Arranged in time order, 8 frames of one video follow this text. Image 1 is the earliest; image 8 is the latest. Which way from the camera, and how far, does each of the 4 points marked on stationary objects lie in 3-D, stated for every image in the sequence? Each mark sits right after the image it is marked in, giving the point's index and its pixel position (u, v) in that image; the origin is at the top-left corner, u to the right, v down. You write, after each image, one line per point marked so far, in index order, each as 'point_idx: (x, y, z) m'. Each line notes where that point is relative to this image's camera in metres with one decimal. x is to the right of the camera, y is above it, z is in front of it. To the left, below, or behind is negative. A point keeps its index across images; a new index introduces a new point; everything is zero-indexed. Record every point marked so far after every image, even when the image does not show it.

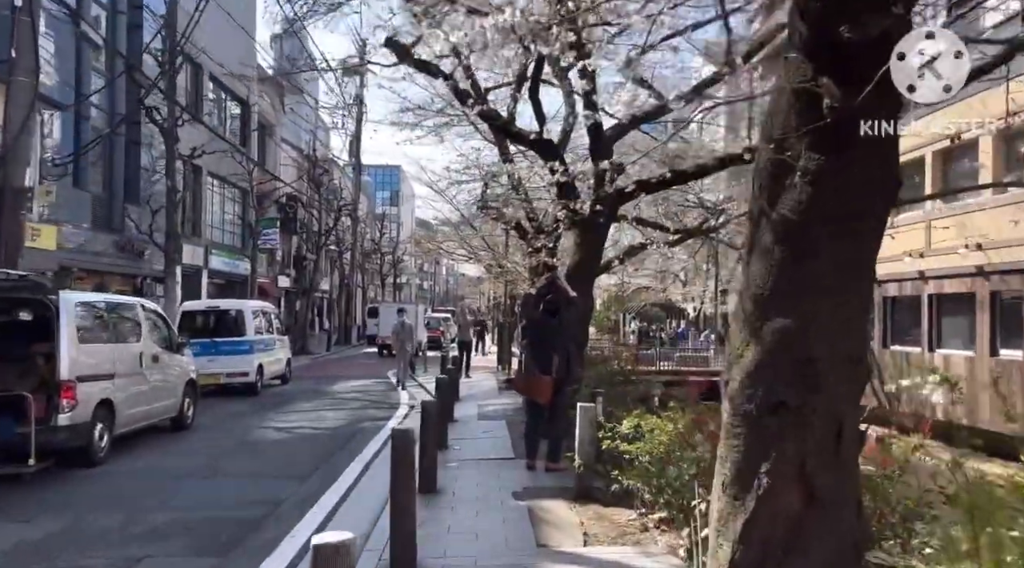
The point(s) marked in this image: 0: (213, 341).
0: (-5.7, -1.1, +19.5) m
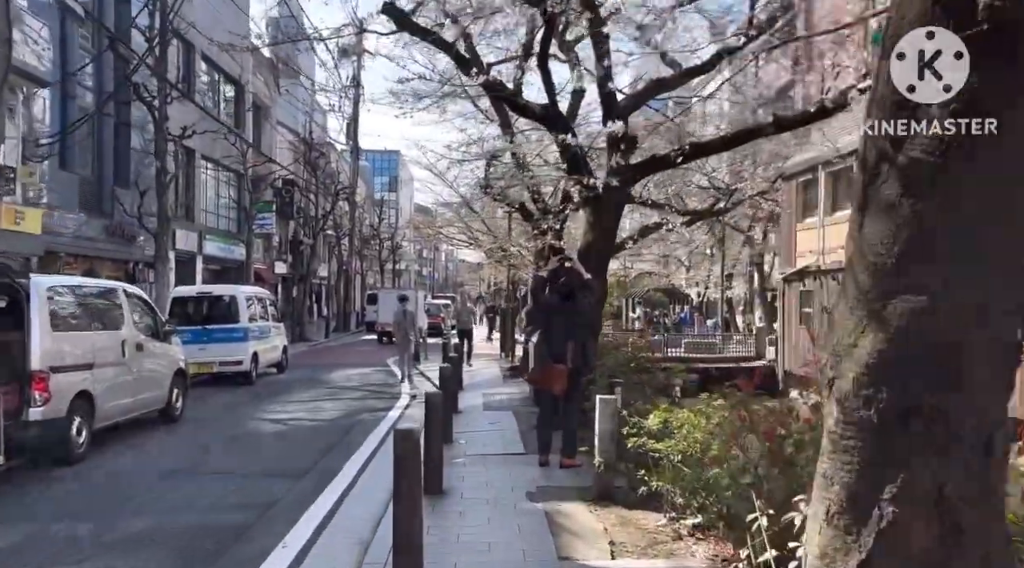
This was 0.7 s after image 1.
0: (-5.6, -0.8, +18.6) m
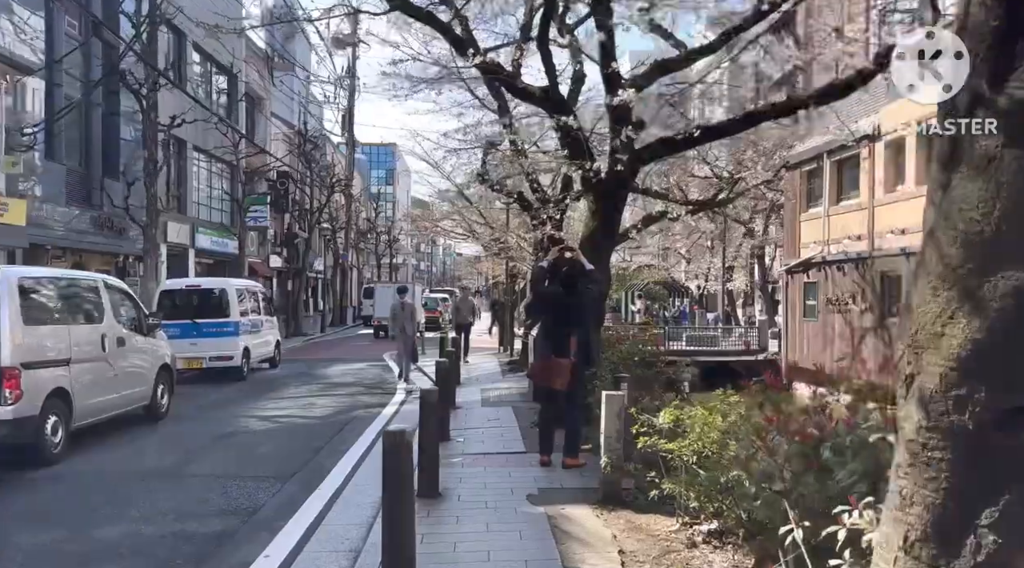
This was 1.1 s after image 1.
0: (-5.6, -0.7, +18.1) m
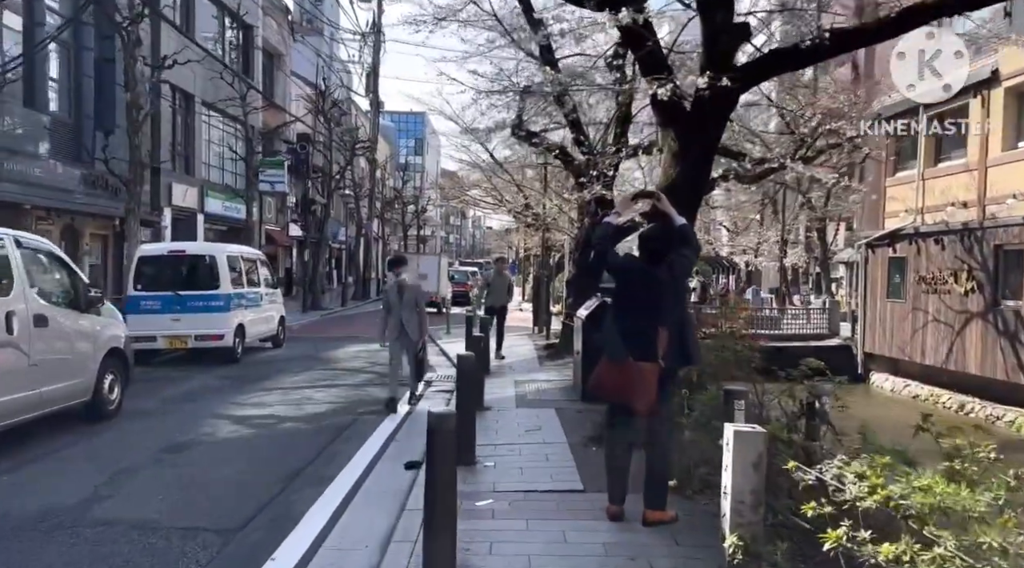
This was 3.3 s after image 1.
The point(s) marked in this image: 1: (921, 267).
0: (-5.0, -0.2, +15.4) m
1: (+7.5, +0.3, +18.7) m
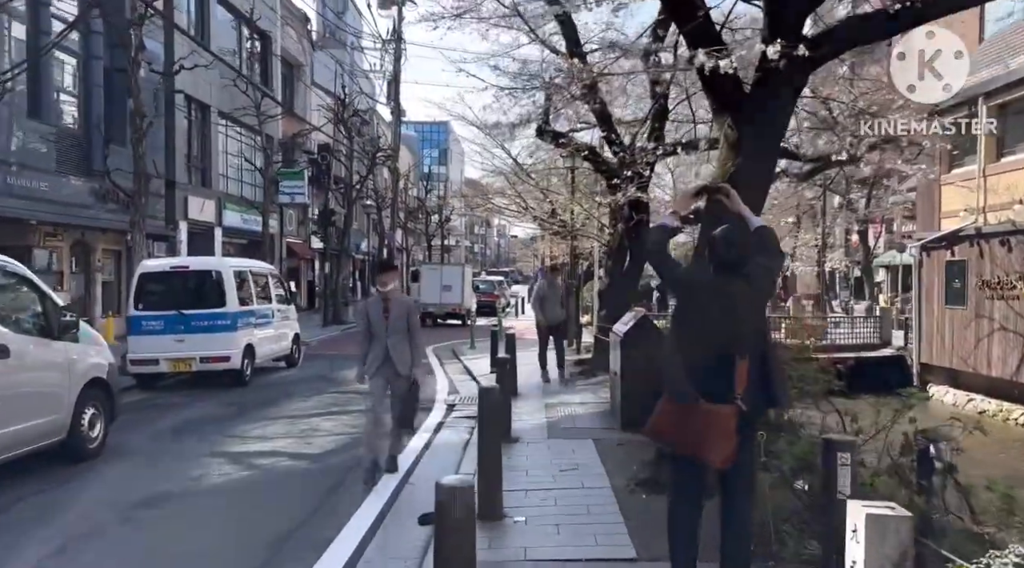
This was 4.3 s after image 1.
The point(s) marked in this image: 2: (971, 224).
0: (-4.6, -0.4, +14.3) m
1: (+7.9, +0.2, +17.3) m
2: (+7.8, +1.0, +17.5) m
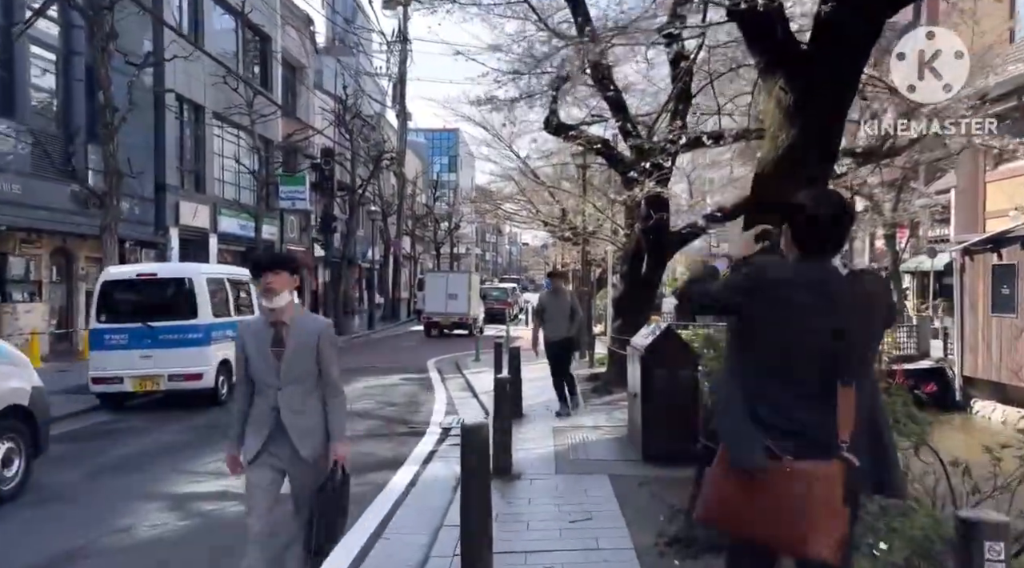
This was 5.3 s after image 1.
0: (-4.5, -0.5, +12.8) m
1: (+8.0, +0.1, +15.6) m
2: (+7.9, +0.9, +15.9) m
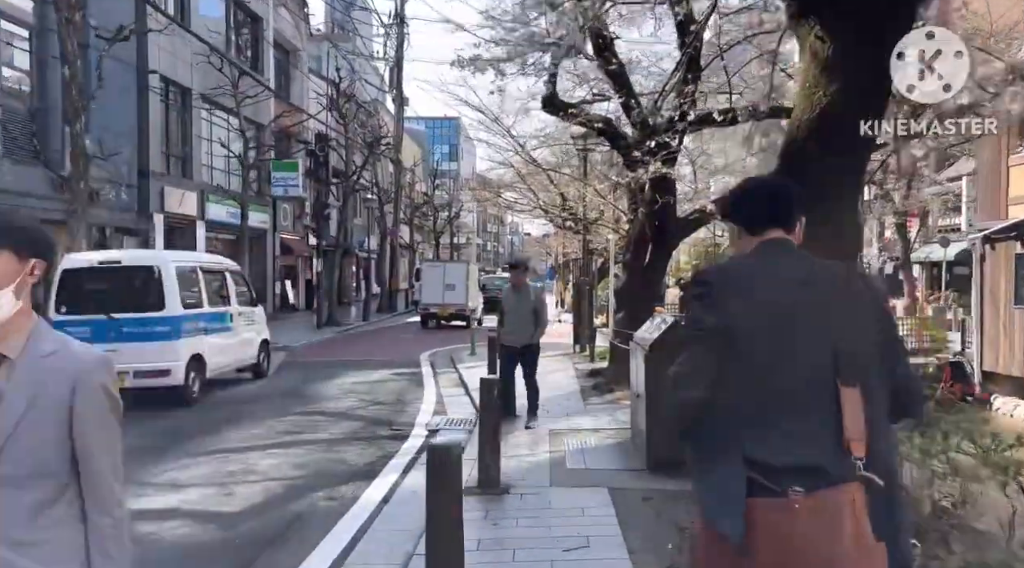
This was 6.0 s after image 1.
0: (-4.6, -0.4, +11.8) m
1: (+8.0, +0.3, +14.7) m
2: (+7.8, +1.1, +14.9) m
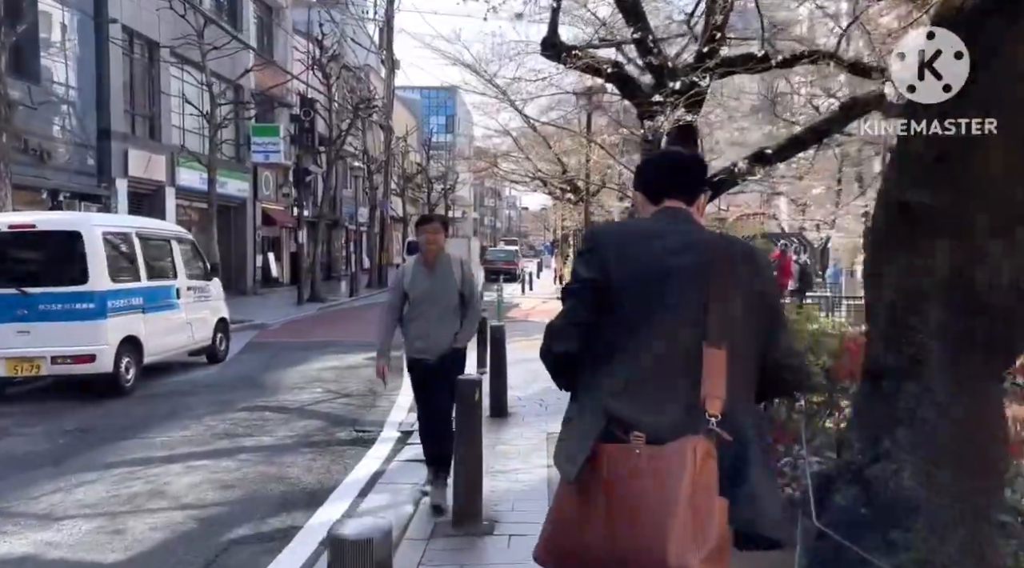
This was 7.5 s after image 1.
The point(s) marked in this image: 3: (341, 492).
0: (-4.7, -0.1, +9.9) m
1: (+7.9, +0.6, +12.8) m
2: (+7.8, +1.4, +12.9) m
3: (-1.1, -1.3, +6.4) m
